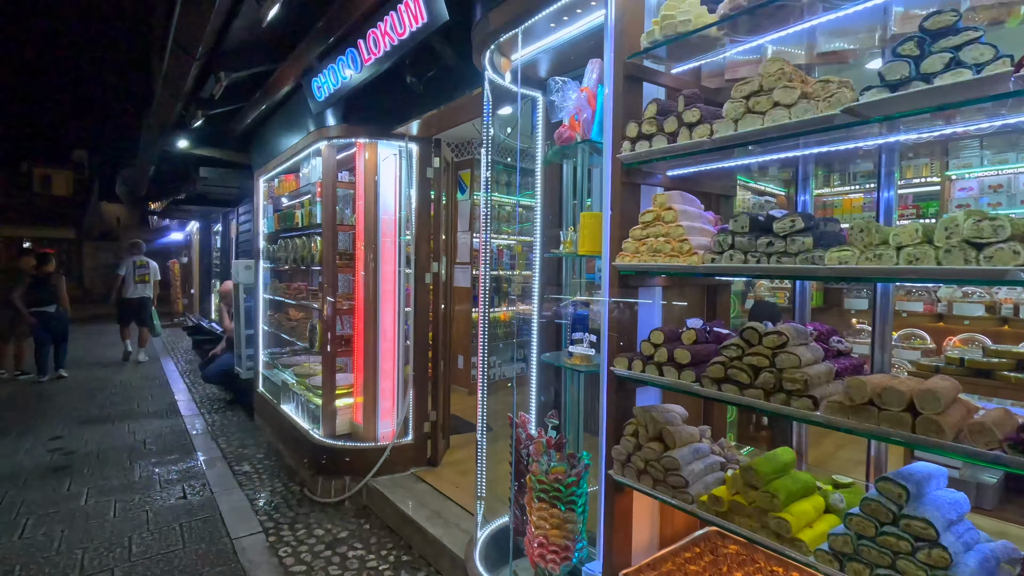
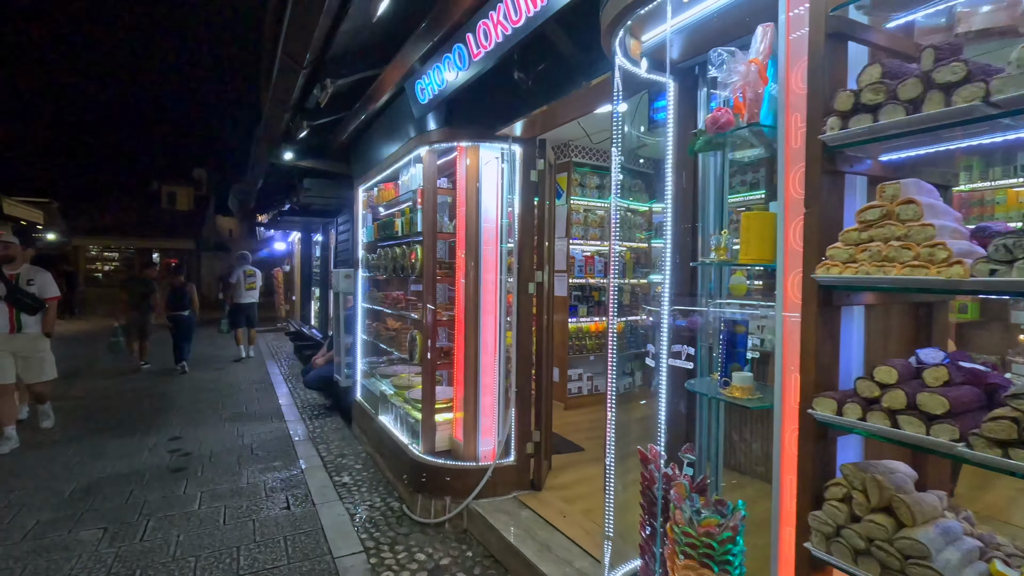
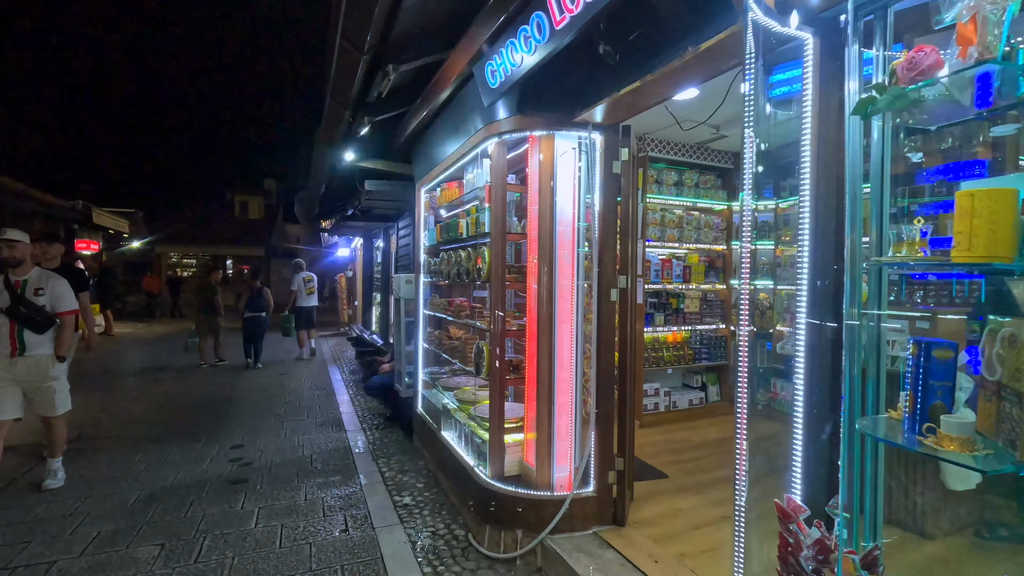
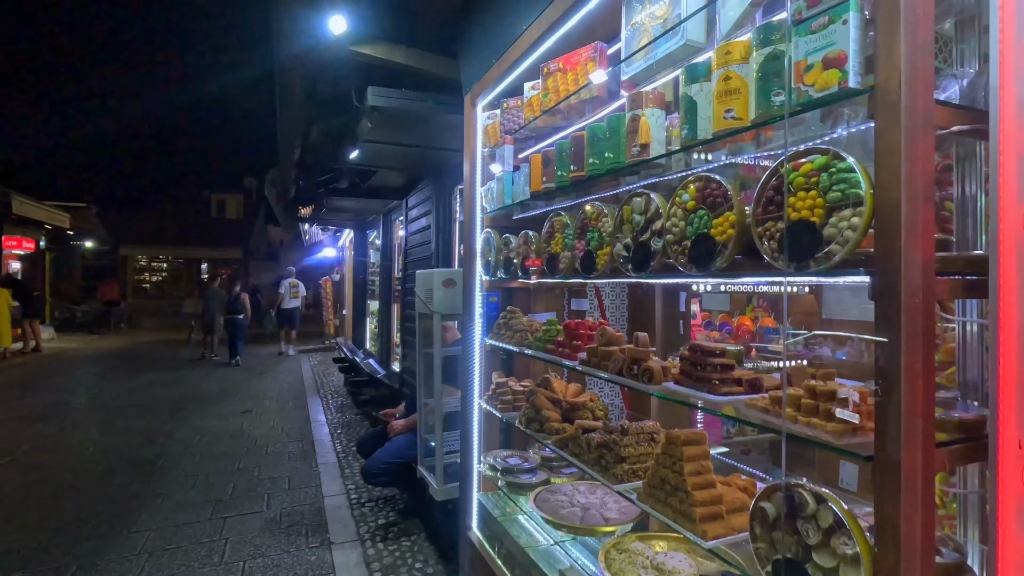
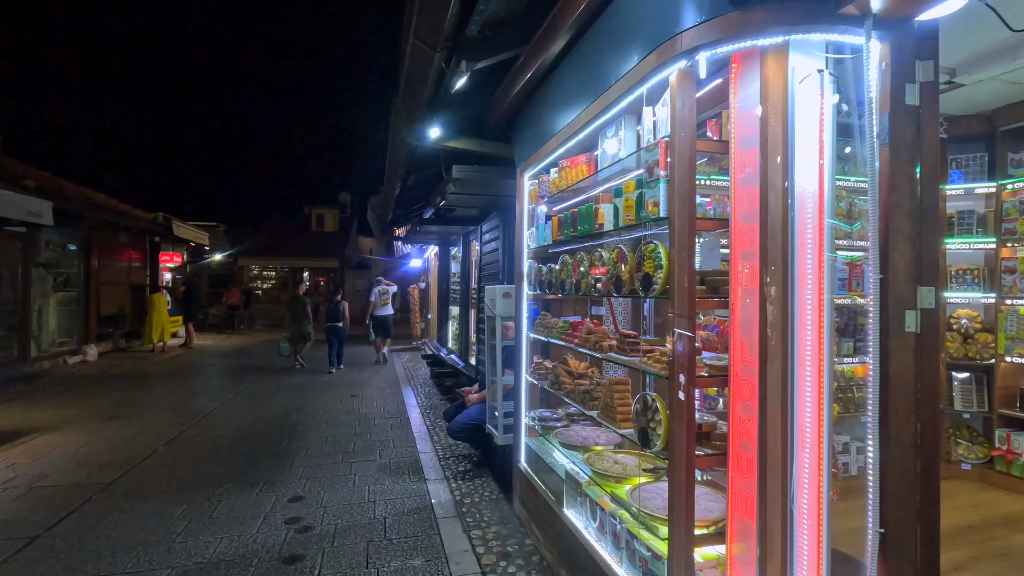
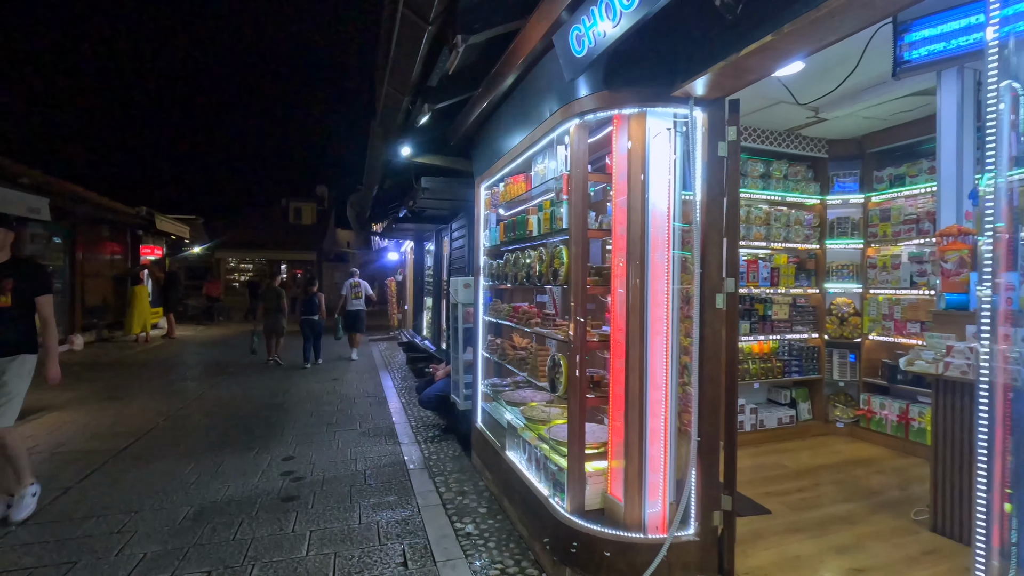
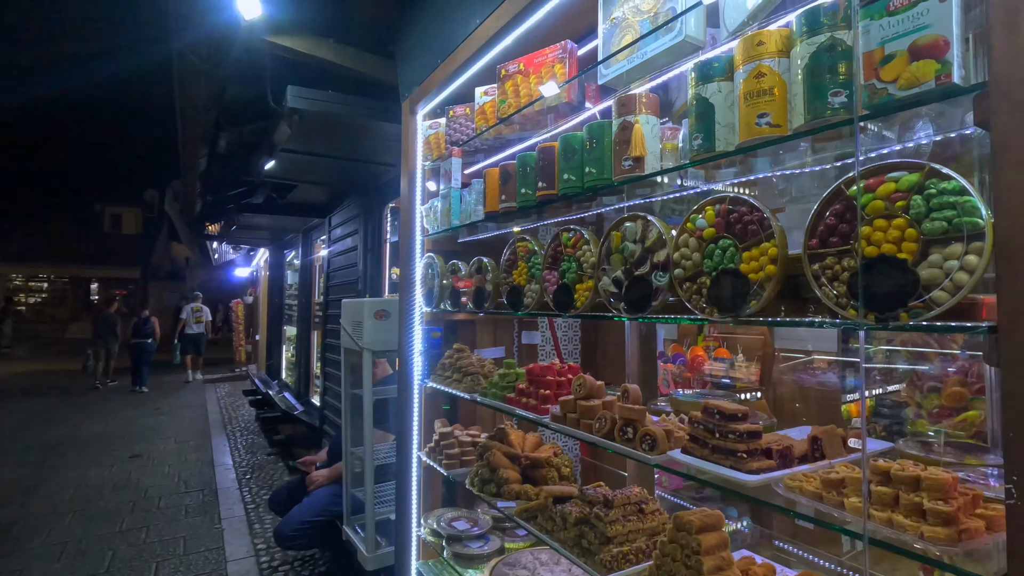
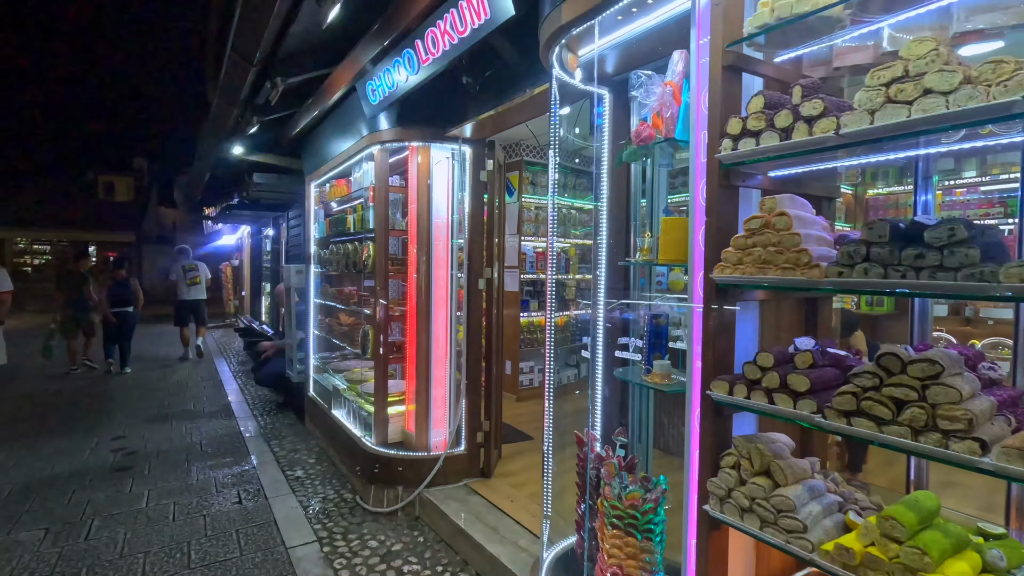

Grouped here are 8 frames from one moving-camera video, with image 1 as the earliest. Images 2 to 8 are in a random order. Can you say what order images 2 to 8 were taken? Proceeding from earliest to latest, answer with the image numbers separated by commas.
8, 2, 3, 6, 5, 4, 7
